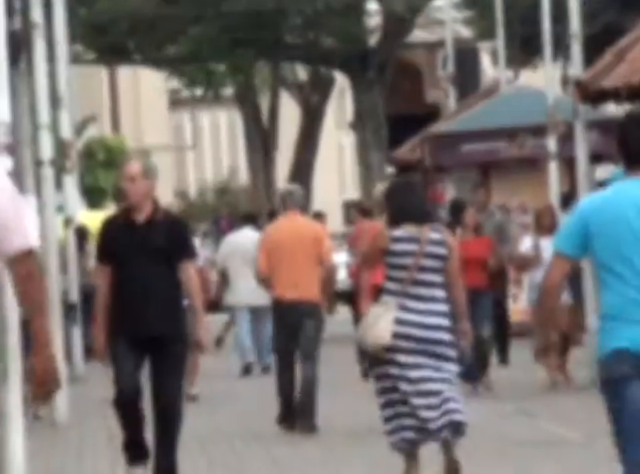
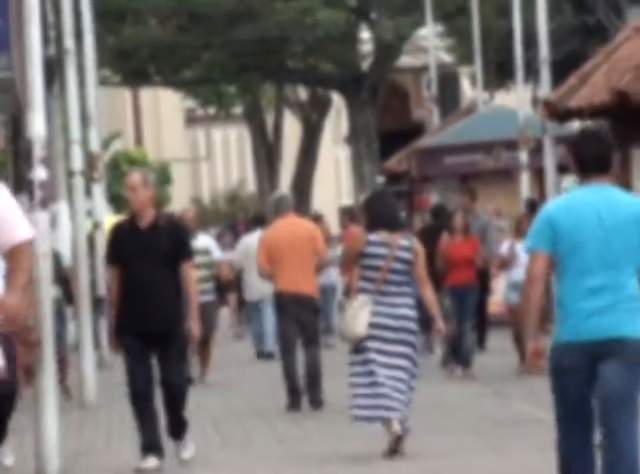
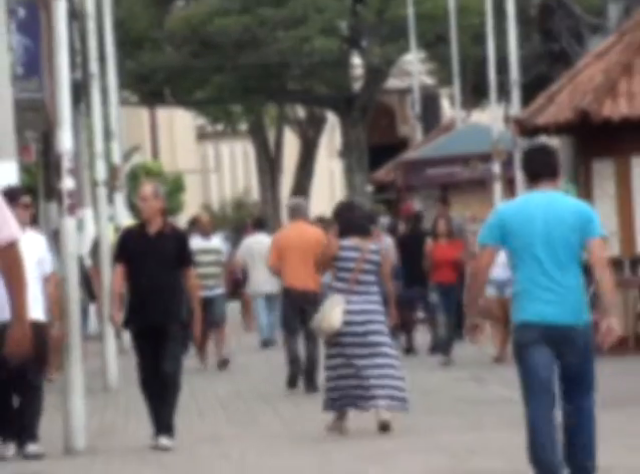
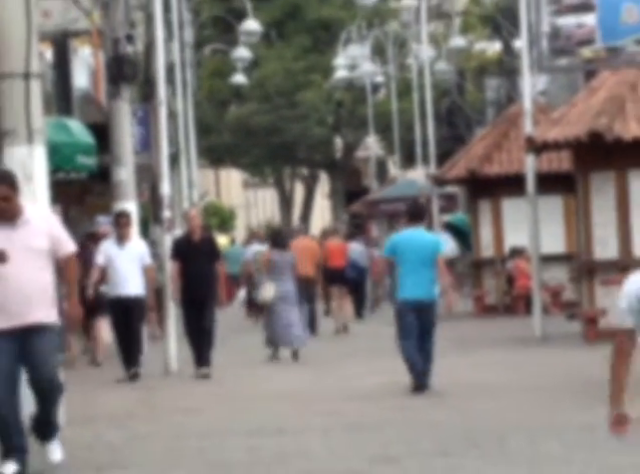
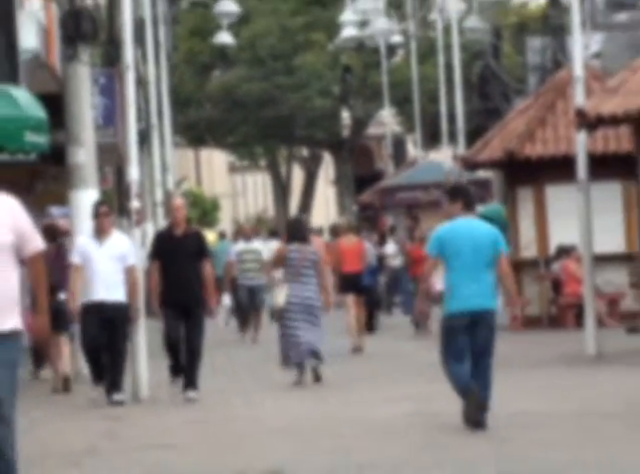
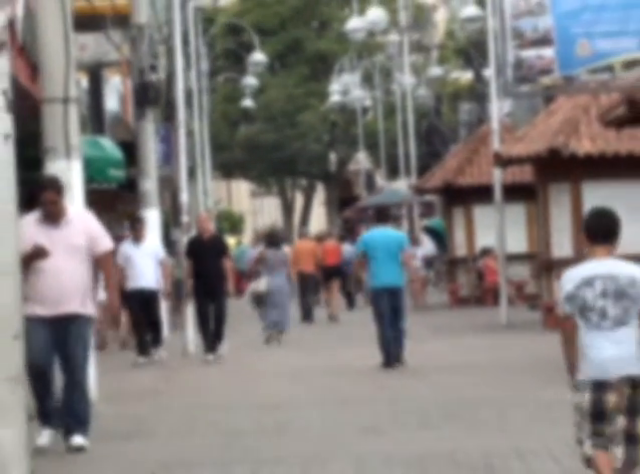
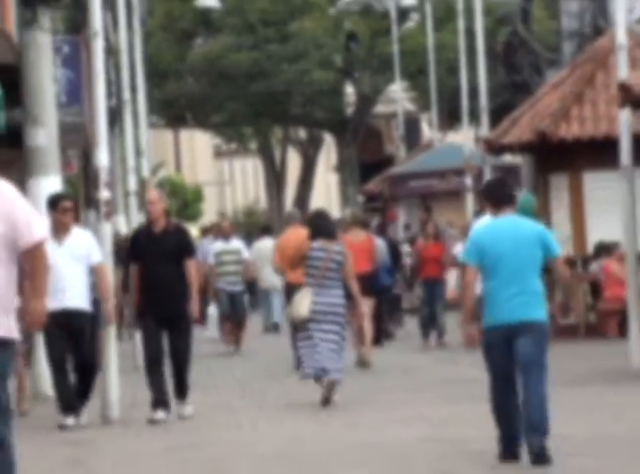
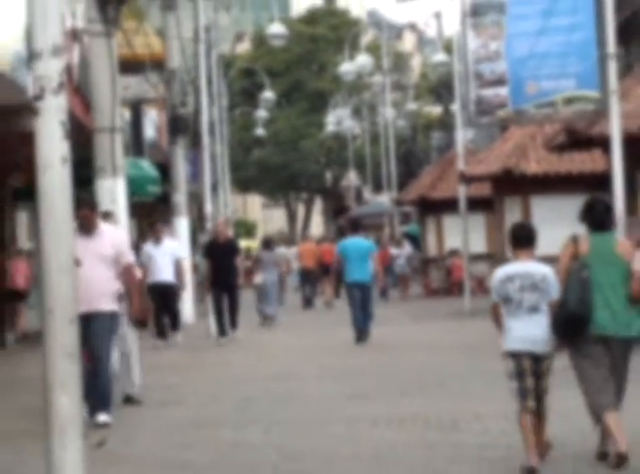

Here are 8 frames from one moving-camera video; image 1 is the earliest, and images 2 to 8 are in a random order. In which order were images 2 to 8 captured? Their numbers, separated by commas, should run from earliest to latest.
2, 3, 7, 5, 4, 6, 8
